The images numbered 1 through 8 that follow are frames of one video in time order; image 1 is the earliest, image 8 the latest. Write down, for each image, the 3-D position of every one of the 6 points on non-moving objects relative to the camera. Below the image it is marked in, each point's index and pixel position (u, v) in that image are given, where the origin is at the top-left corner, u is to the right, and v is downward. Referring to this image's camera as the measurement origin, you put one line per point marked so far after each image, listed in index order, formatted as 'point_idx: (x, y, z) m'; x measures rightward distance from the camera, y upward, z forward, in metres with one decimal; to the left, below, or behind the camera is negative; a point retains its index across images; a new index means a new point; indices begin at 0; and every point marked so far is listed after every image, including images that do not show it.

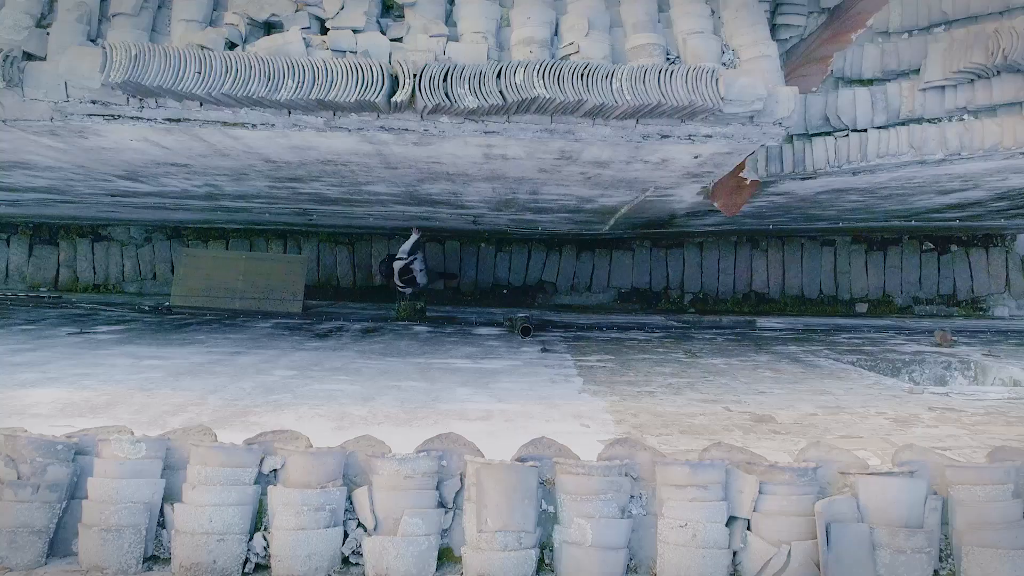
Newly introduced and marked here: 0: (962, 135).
0: (+2.6, +0.9, +4.4) m
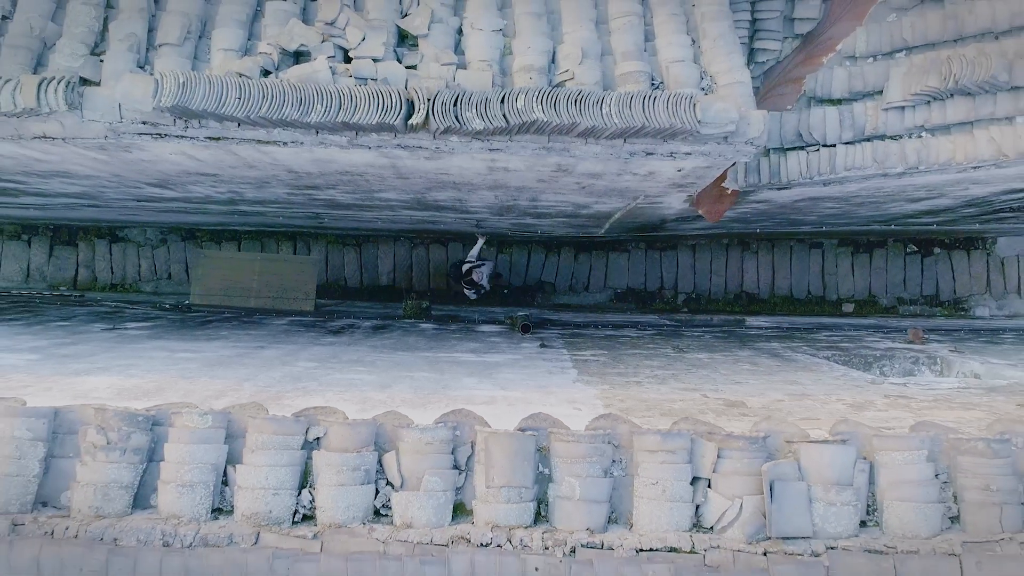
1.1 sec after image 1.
0: (+2.6, +0.9, +4.8) m
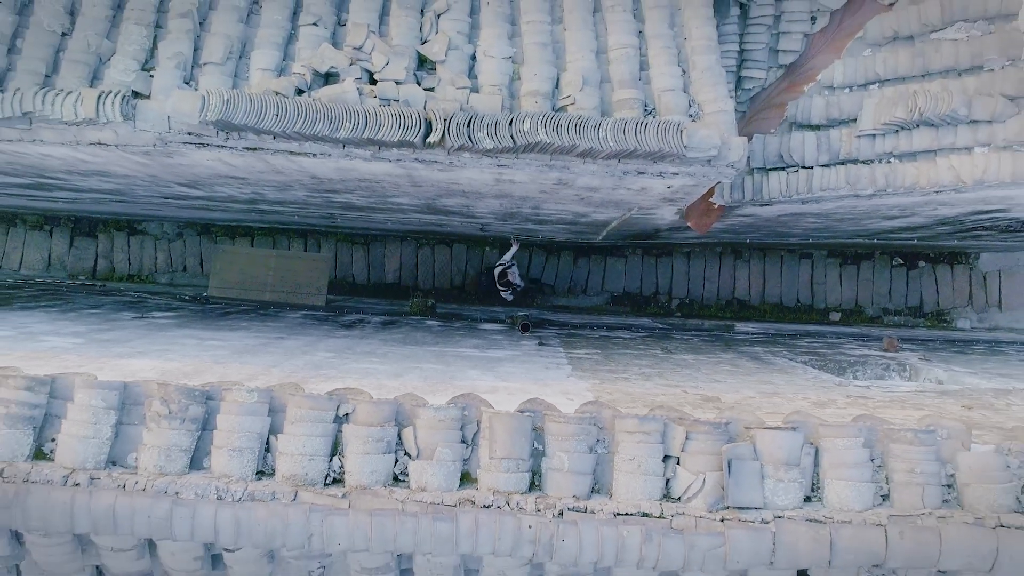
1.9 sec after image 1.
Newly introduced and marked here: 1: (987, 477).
0: (+2.6, +0.8, +5.3) m
1: (+1.9, -0.8, +3.2) m
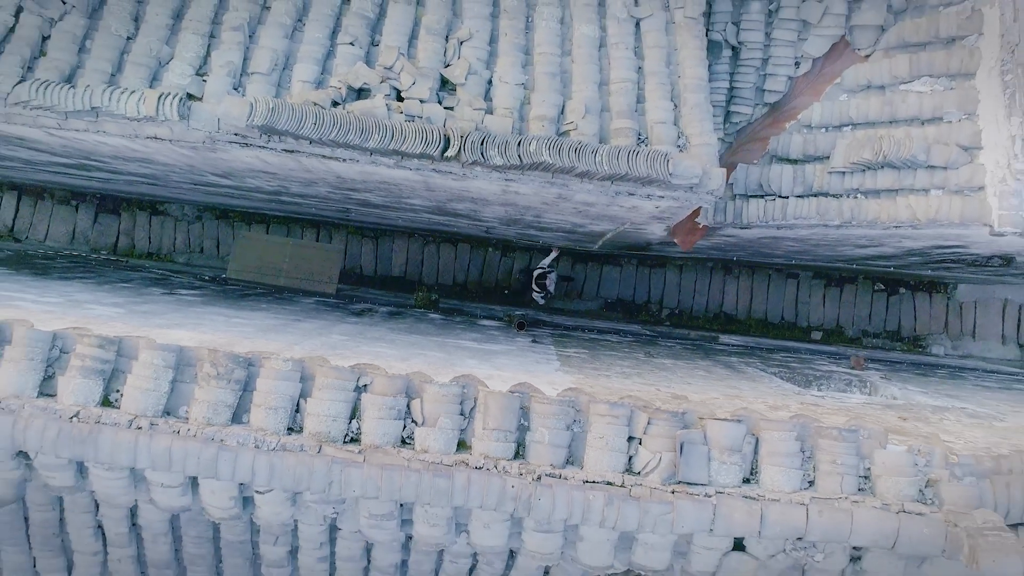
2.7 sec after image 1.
0: (+2.6, +0.6, +5.9) m
1: (+1.9, -0.9, +3.8) m
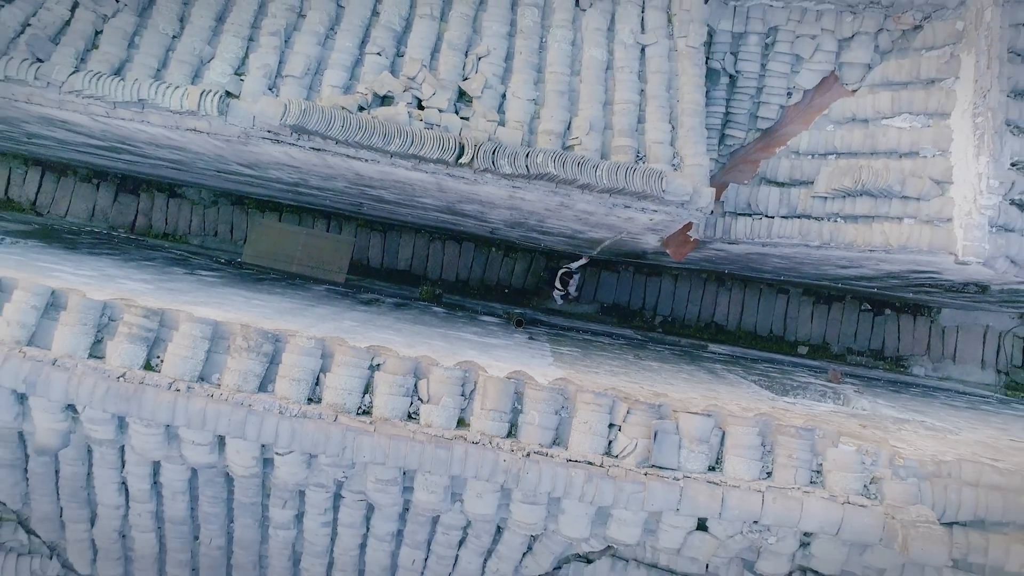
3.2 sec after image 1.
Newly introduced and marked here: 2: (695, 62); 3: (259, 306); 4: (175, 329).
0: (+2.7, +0.5, +6.4) m
1: (+1.8, -1.0, +4.3) m
2: (+1.5, +1.8, +6.2) m
3: (-2.1, -0.2, +6.5) m
4: (-1.9, -0.2, +4.4) m
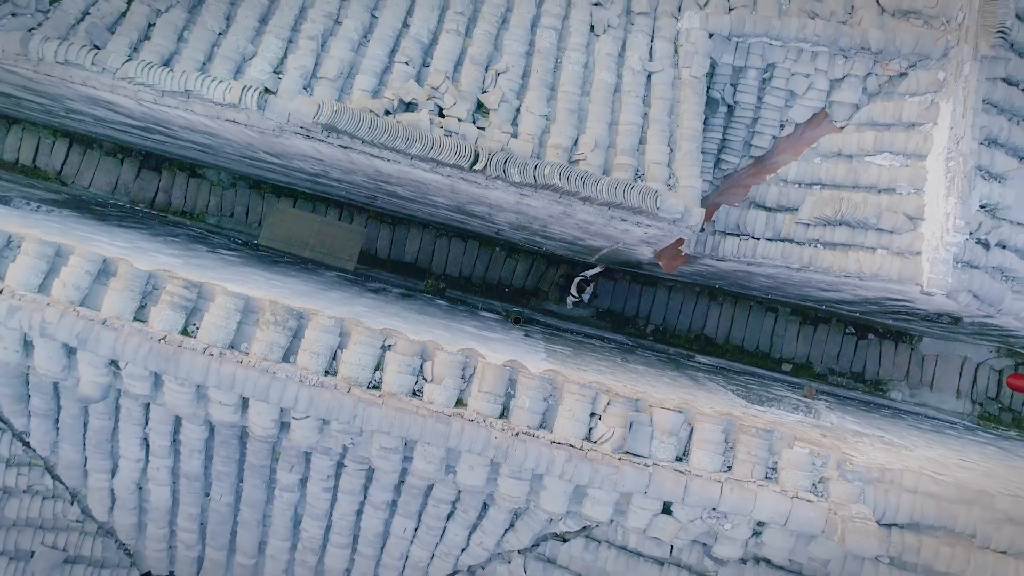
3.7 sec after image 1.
0: (+2.7, +0.3, +6.9) m
1: (+1.8, -1.1, +4.8) m
2: (+1.6, +1.7, +6.7) m
3: (-2.1, 0.0, +7.0) m
4: (-1.9, -0.1, +4.9) m
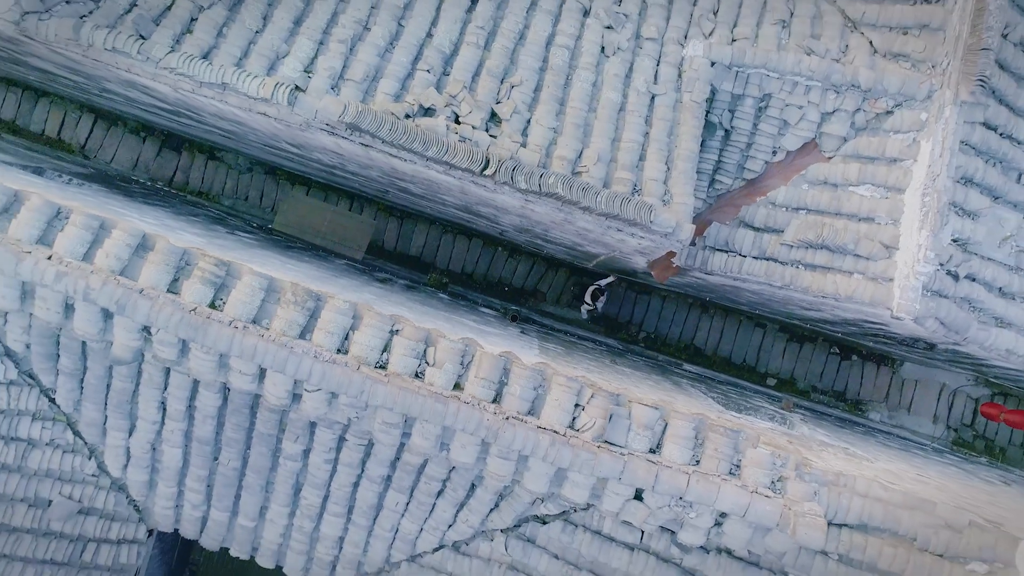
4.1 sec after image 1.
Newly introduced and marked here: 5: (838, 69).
0: (+2.7, +0.1, +7.4) m
1: (+1.7, -1.2, +5.3) m
2: (+1.7, +1.6, +7.2) m
3: (-2.1, +0.2, +7.5) m
4: (-1.9, +0.1, +5.4) m
5: (+3.1, +2.1, +7.2) m
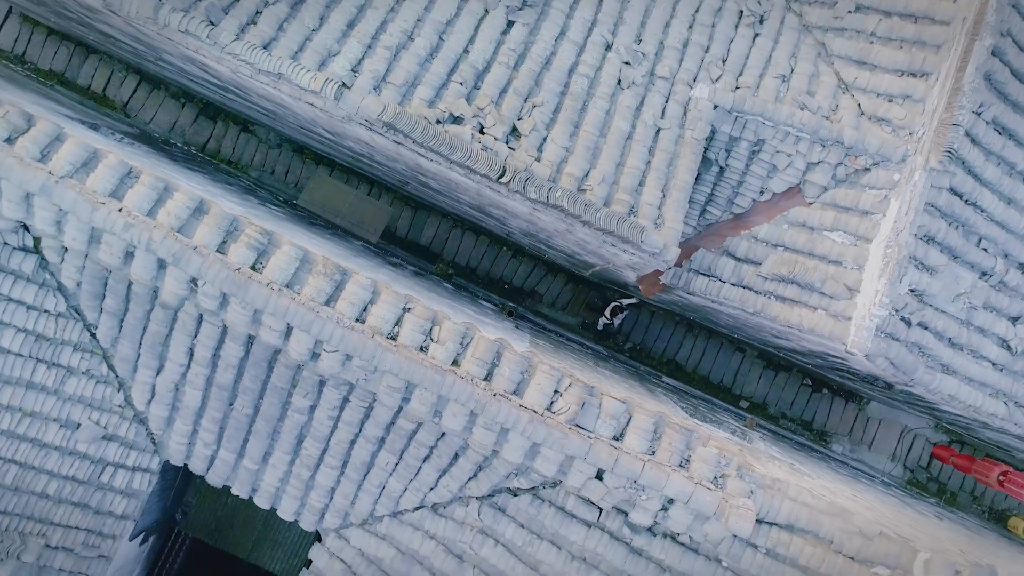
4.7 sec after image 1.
0: (+2.7, -0.2, +8.2) m
1: (+1.5, -1.4, +6.1) m
2: (+1.9, +1.4, +8.0) m
3: (-2.1, +0.5, +8.3) m
4: (-1.9, +0.3, +6.2) m
5: (+3.3, +1.7, +8.1) m
